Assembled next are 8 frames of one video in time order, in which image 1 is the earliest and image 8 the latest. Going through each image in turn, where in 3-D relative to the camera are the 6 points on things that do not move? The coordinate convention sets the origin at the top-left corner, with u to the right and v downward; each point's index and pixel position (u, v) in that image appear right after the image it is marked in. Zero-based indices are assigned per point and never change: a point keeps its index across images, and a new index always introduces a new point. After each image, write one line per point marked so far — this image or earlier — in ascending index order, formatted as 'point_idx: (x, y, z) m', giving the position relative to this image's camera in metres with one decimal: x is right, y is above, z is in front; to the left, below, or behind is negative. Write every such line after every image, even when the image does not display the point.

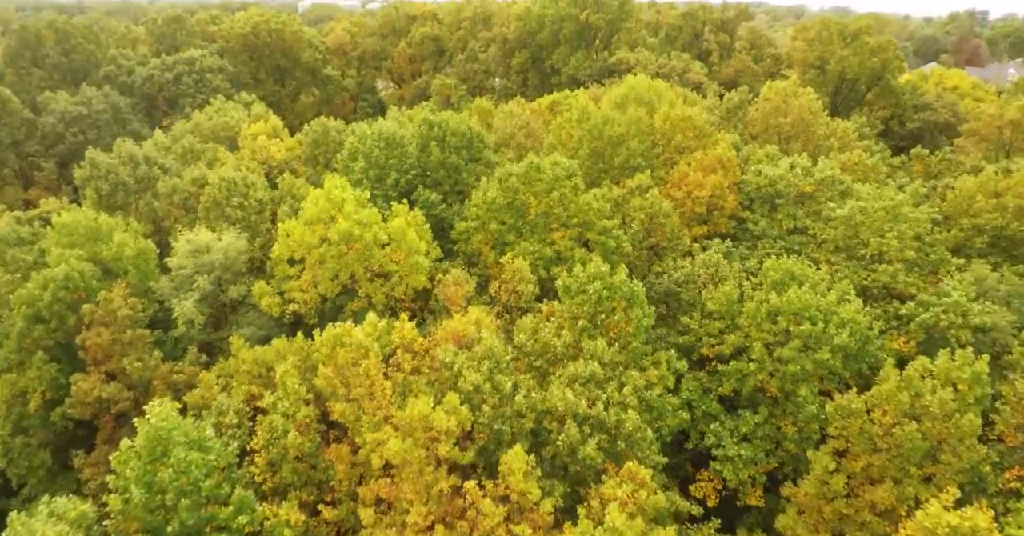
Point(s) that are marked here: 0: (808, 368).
0: (+7.3, -2.5, +17.9) m
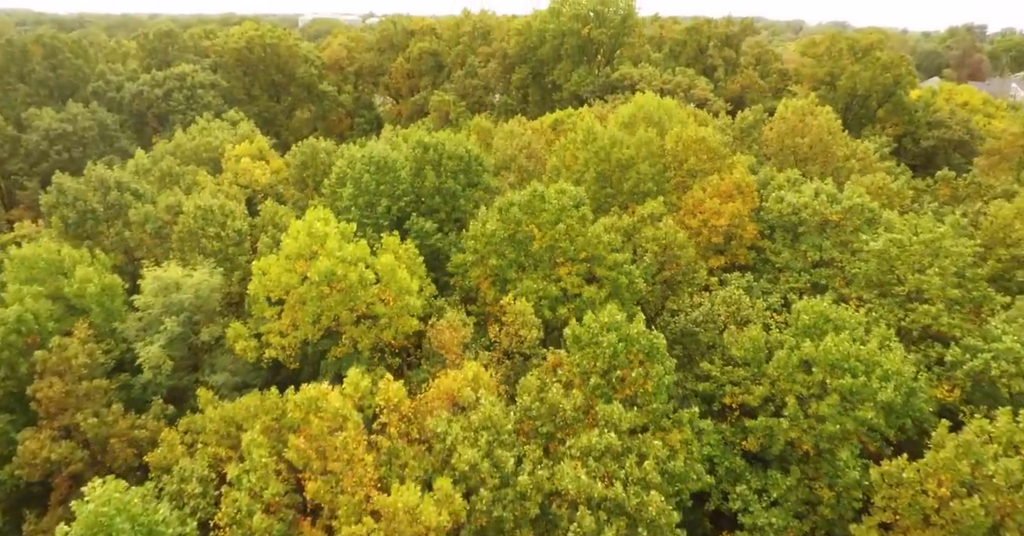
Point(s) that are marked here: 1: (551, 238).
0: (+7.4, -3.5, +15.9) m
1: (+1.1, +0.8, +19.5) m
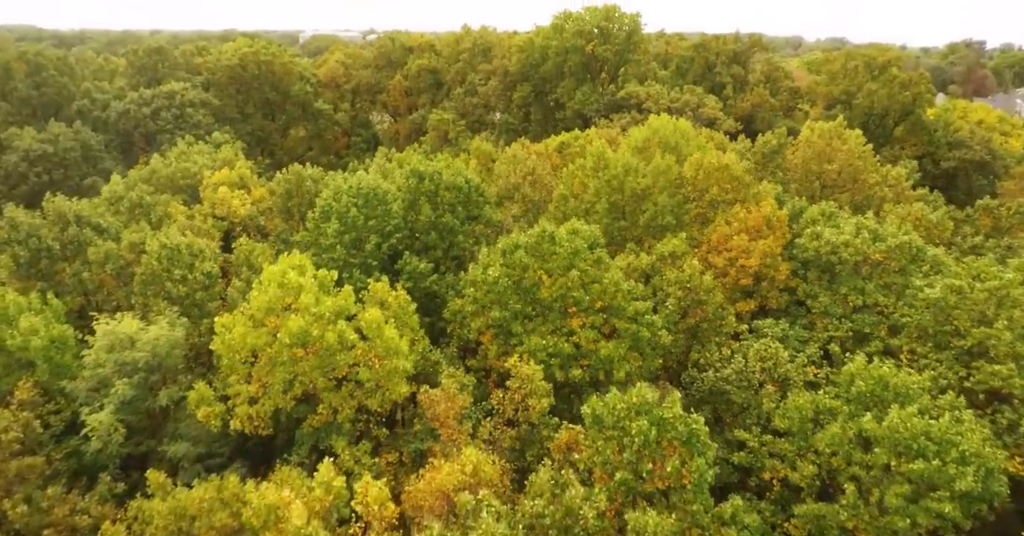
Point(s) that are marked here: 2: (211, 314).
0: (+7.5, -4.6, +13.3) m
1: (+1.2, -0.4, +17.0) m
2: (-8.1, -1.2, +19.5) m
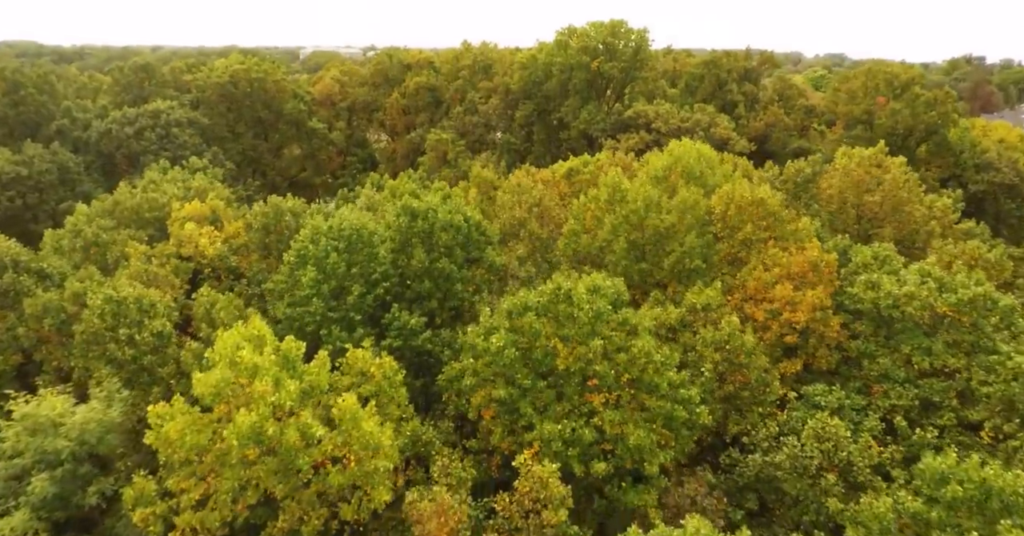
0: (+7.6, -5.8, +10.2) m
1: (+1.3, -1.7, +14.0) m
2: (-7.9, -2.5, +16.5) m
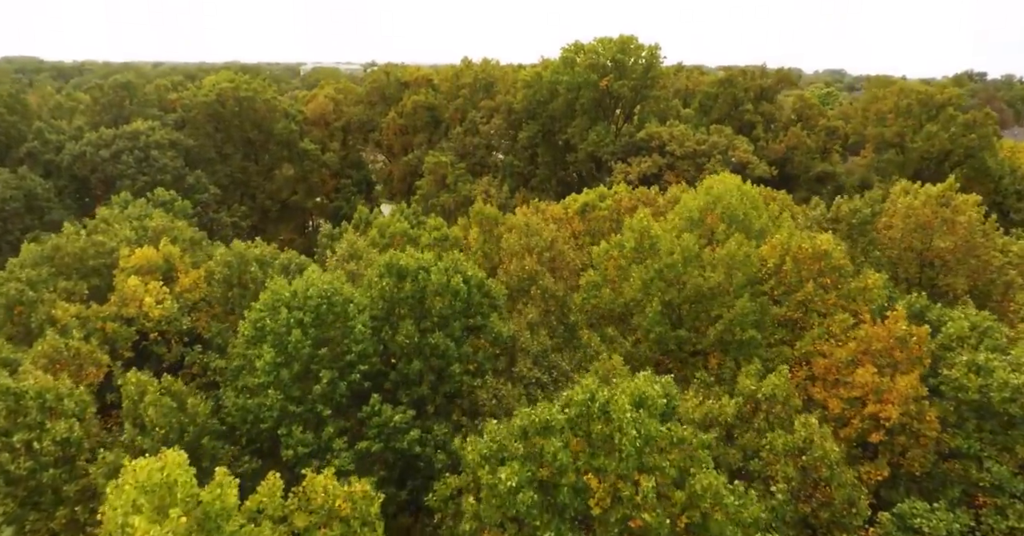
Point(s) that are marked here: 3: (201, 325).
0: (+7.8, -7.2, +6.3) m
1: (+1.5, -3.1, +10.2) m
2: (-7.7, -4.0, +12.6) m
3: (-8.3, -1.5, +19.1) m
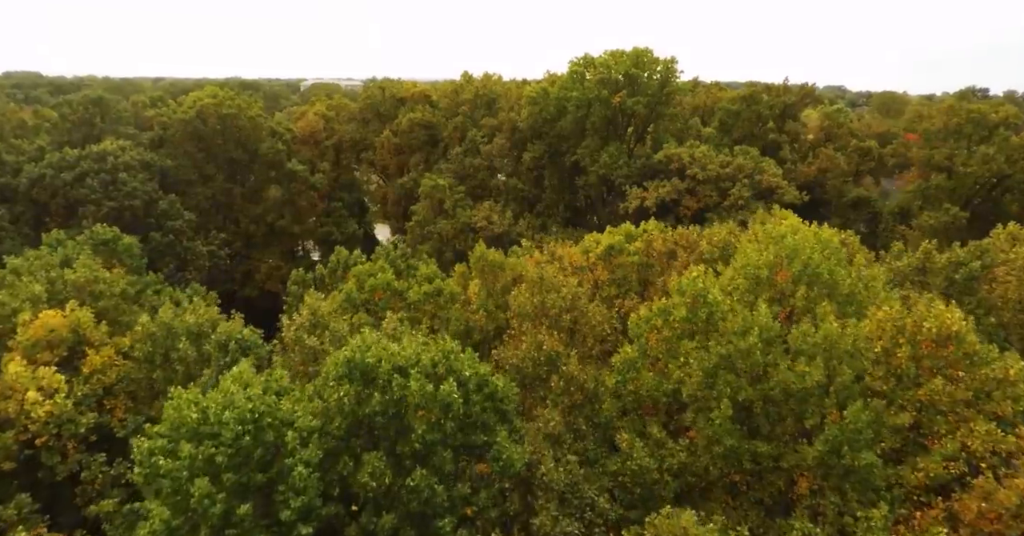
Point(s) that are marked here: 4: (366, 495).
0: (+8.1, -8.5, +1.4) m
1: (+1.8, -4.5, +5.4) m
2: (-7.5, -5.5, +7.8) m
3: (-8.1, -3.1, +14.3) m
4: (-2.1, -3.2, +10.2) m
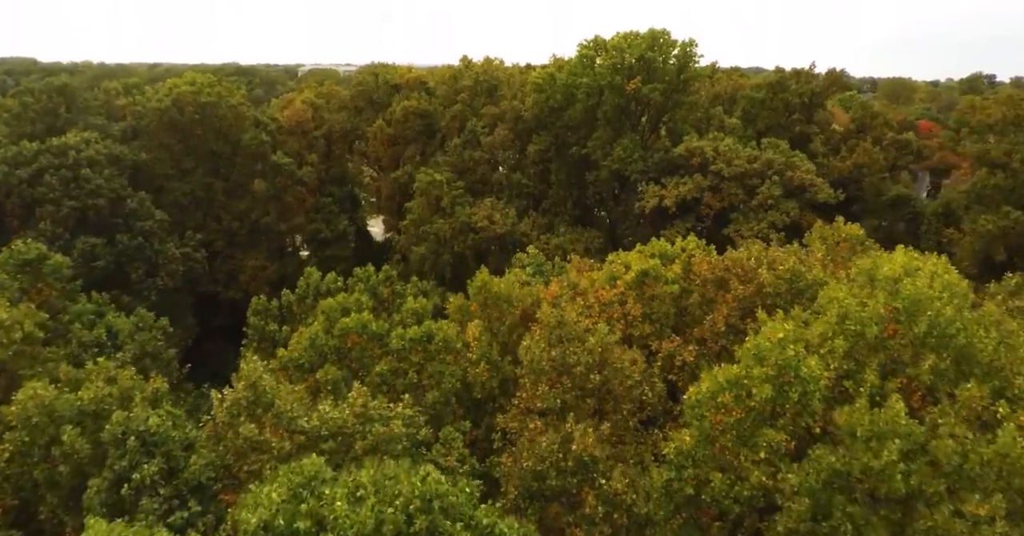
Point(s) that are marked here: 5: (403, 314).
0: (+8.3, -9.7, -2.7) m
1: (+2.0, -5.6, +1.2) m
2: (-7.3, -6.5, +3.6) m
3: (-7.9, -4.0, +10.1) m
4: (-1.8, -4.2, +6.0) m
5: (-2.4, -0.9, +17.1) m
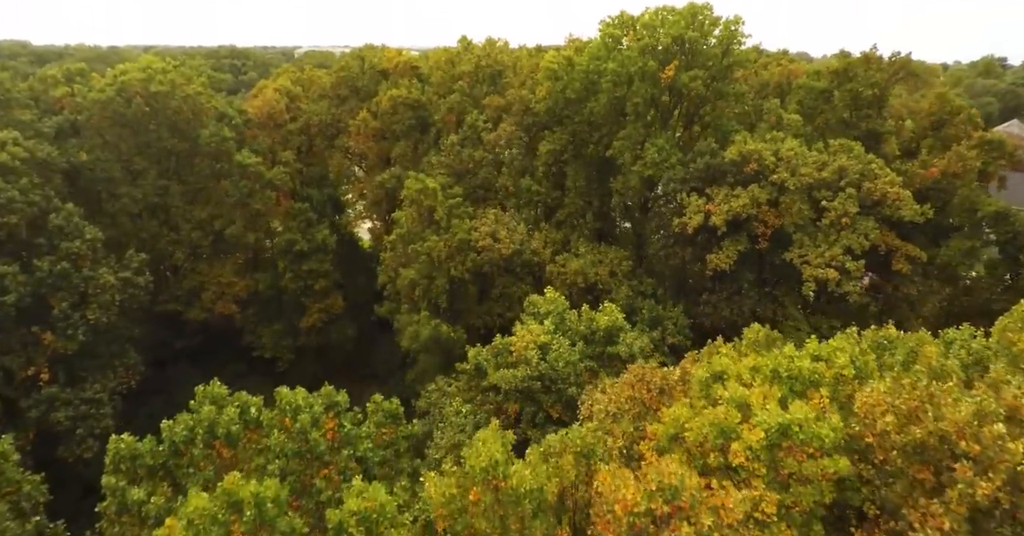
0: (+8.7, -12.2, -10.2) m
1: (+2.4, -8.1, -6.4) m
2: (-6.9, -8.9, -3.9) m
3: (-7.5, -6.2, +2.5) m
4: (-1.5, -6.5, -1.7) m
5: (-2.0, -3.0, +9.4) m
